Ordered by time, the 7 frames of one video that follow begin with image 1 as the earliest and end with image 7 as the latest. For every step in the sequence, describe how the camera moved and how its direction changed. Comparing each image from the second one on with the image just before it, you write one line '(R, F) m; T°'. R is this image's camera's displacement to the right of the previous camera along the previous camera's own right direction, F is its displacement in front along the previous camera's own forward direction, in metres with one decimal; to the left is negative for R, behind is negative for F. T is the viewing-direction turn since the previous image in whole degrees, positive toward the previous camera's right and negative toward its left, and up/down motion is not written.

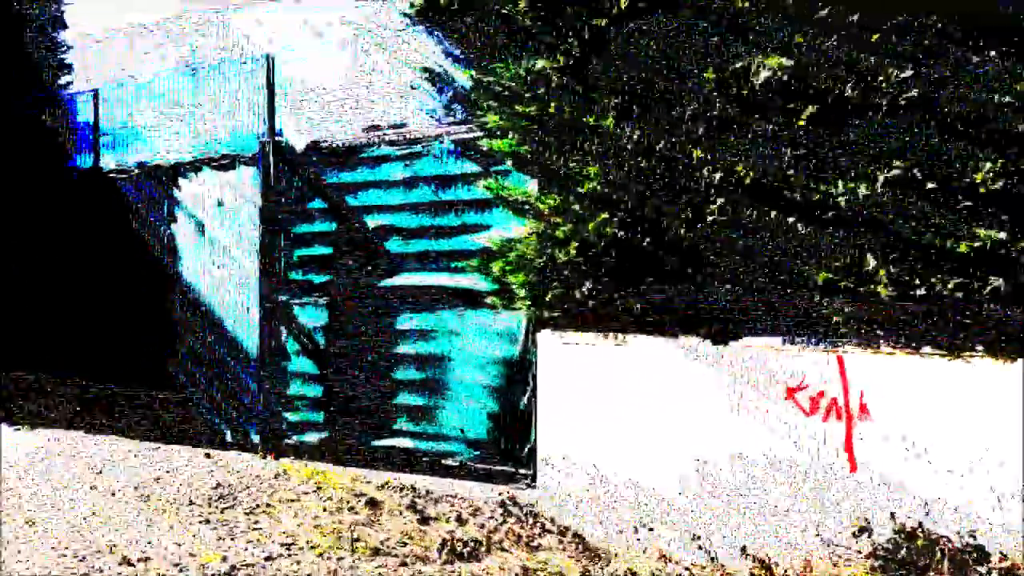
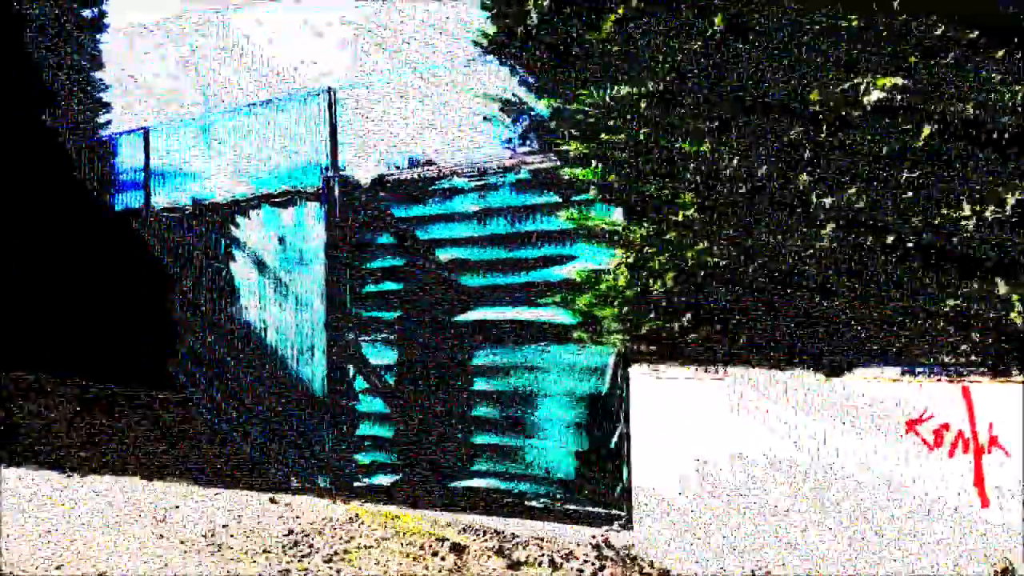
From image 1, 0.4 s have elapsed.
(-0.5, +0.2) m; 0°
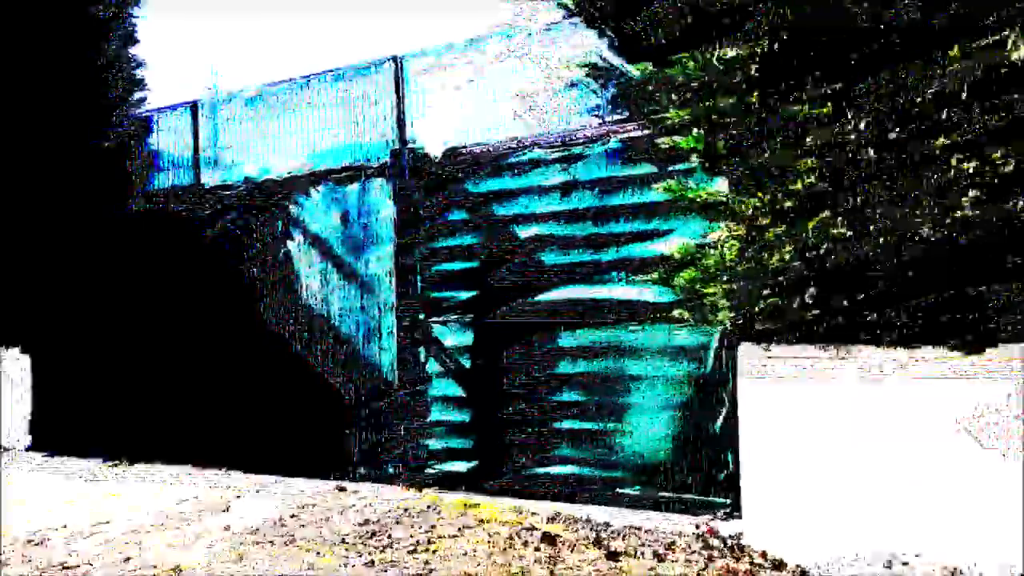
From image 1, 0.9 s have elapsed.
(-0.5, +0.3) m; 0°
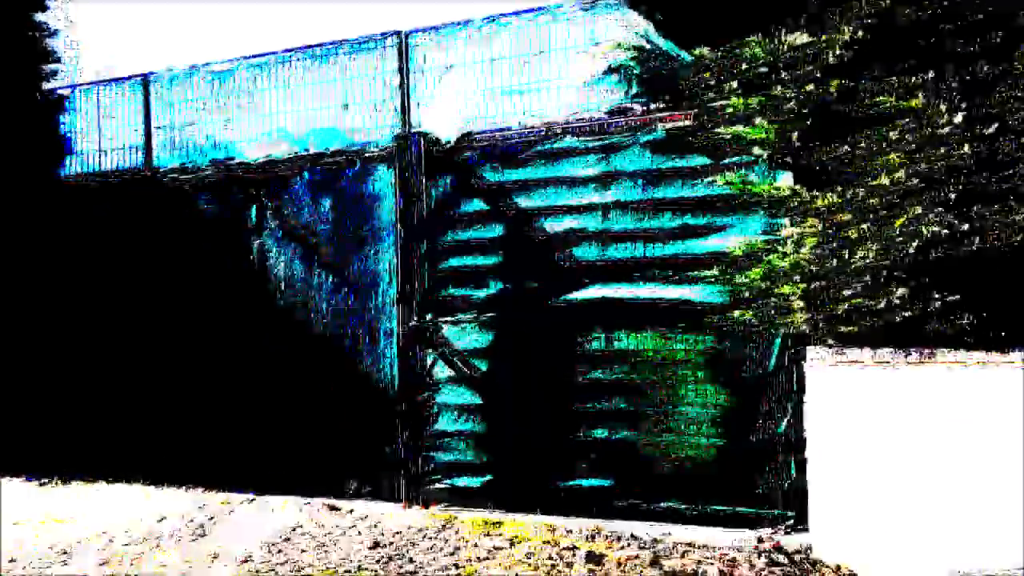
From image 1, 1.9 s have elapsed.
(-1.0, +0.5) m; +8°
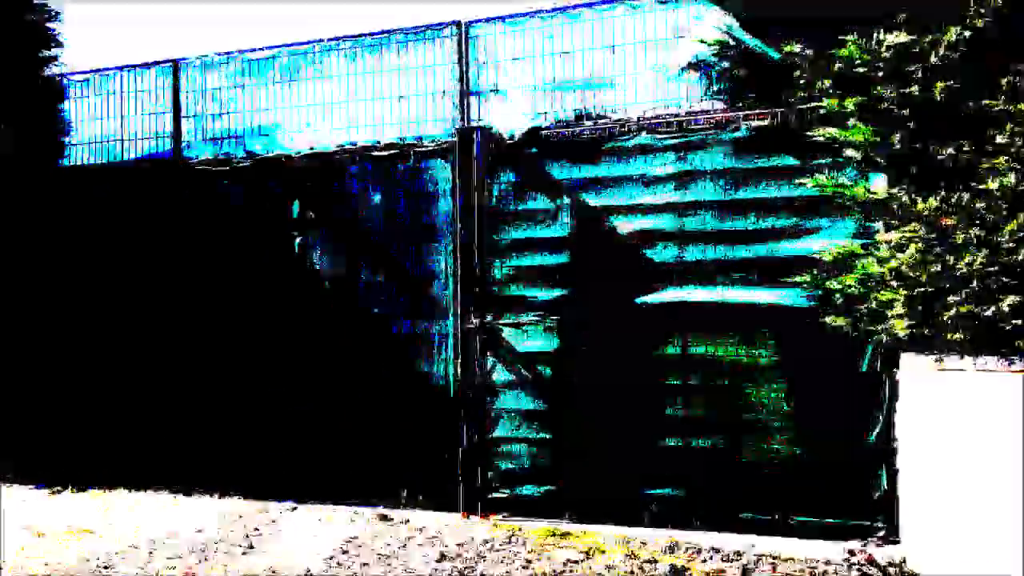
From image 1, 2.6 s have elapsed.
(-0.7, +0.2) m; +3°
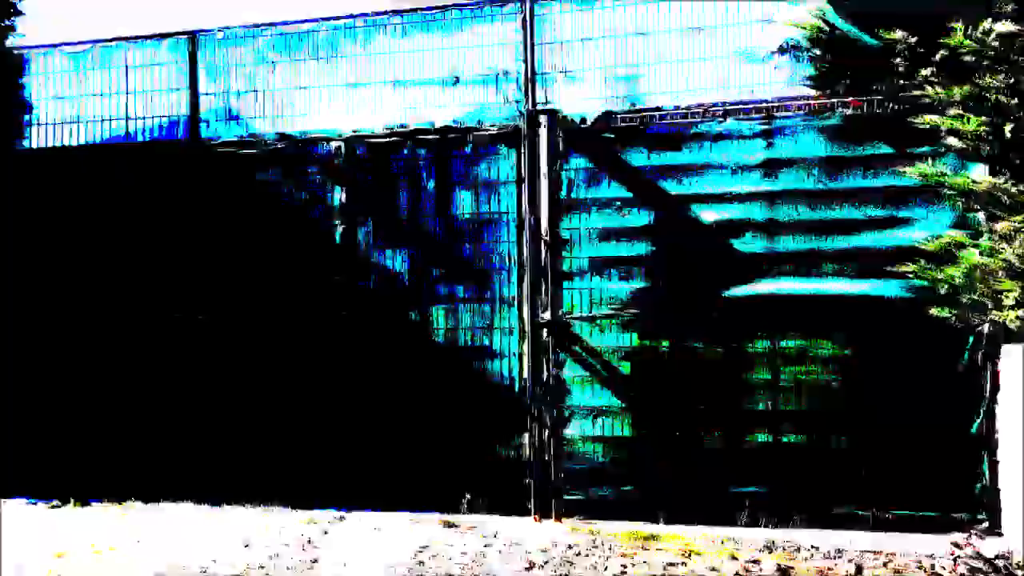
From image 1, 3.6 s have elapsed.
(-1.1, +0.4) m; +7°
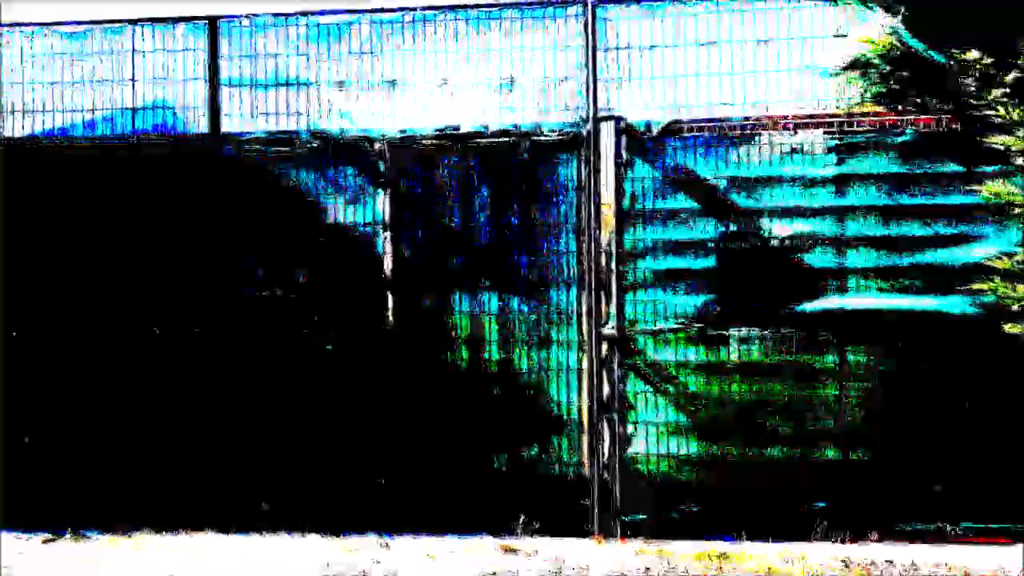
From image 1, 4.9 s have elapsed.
(-1.1, +0.3) m; +8°
